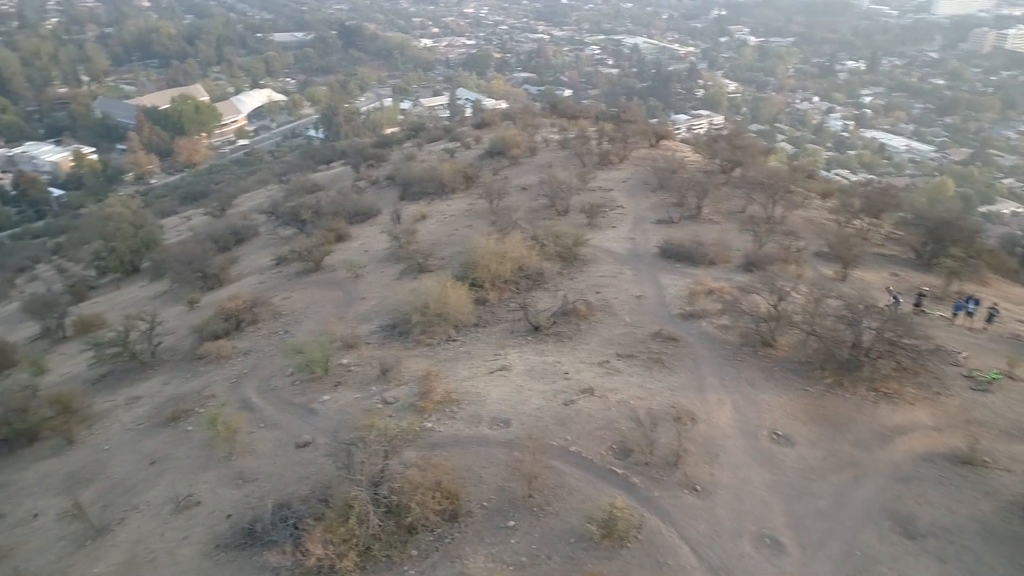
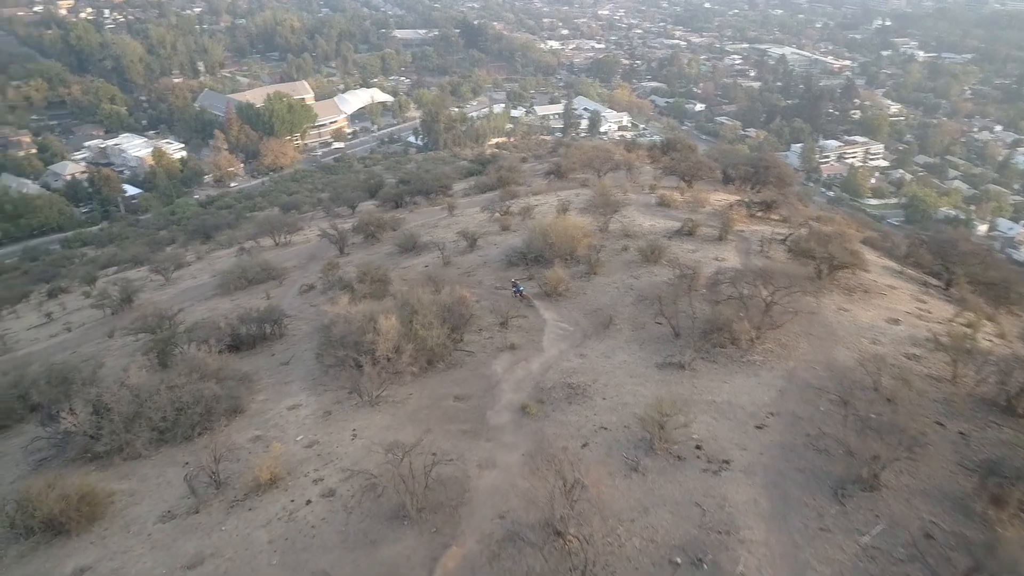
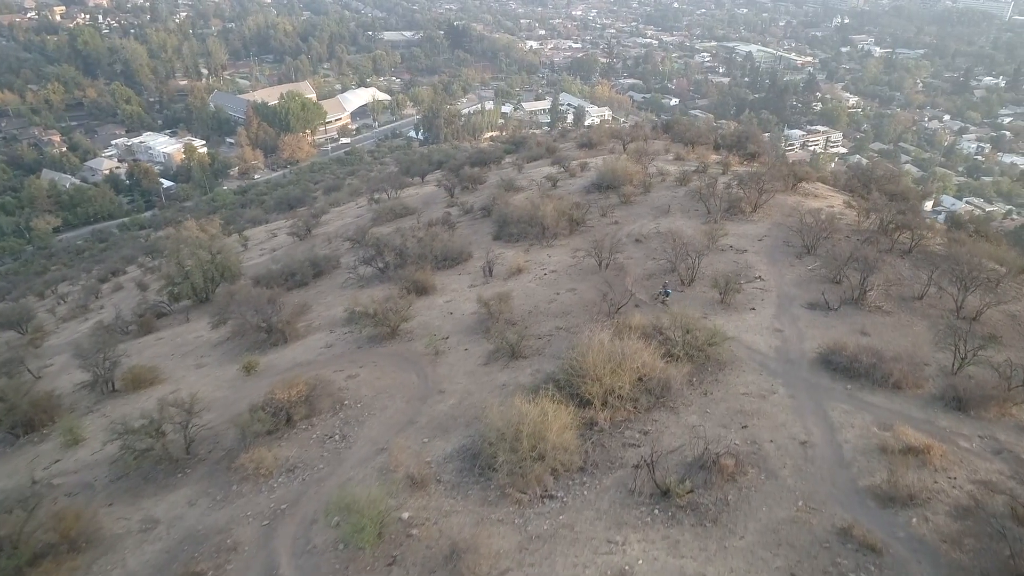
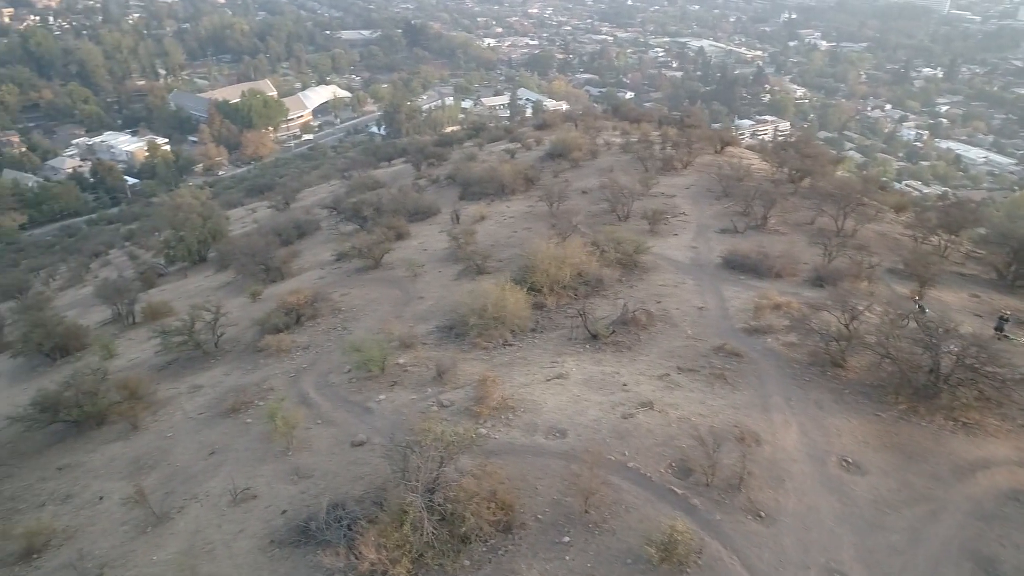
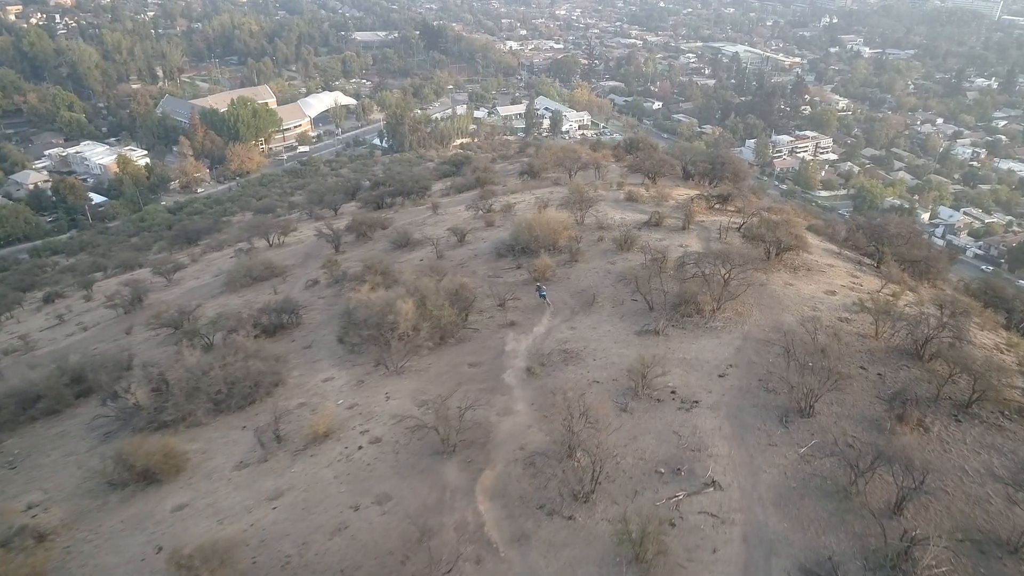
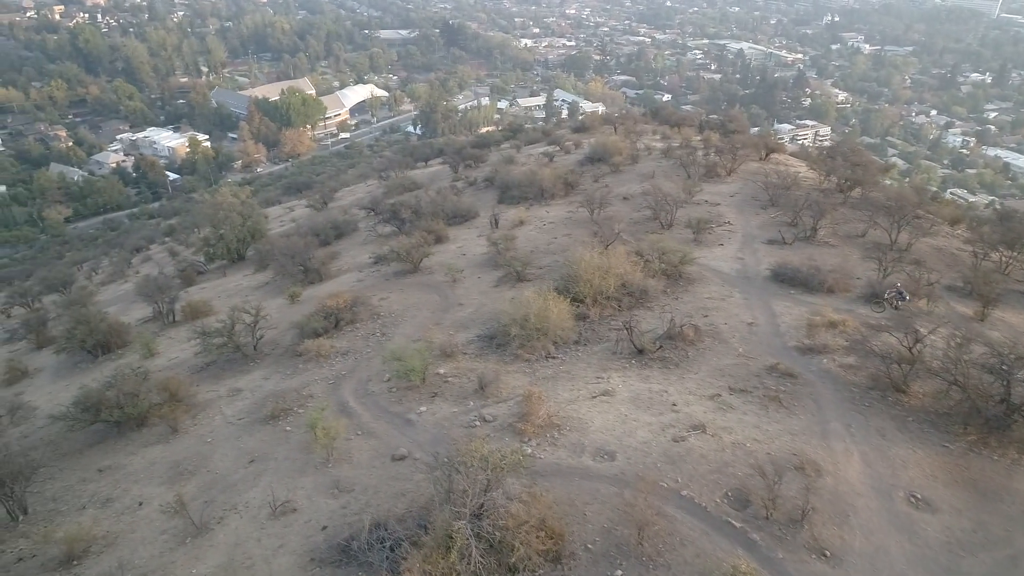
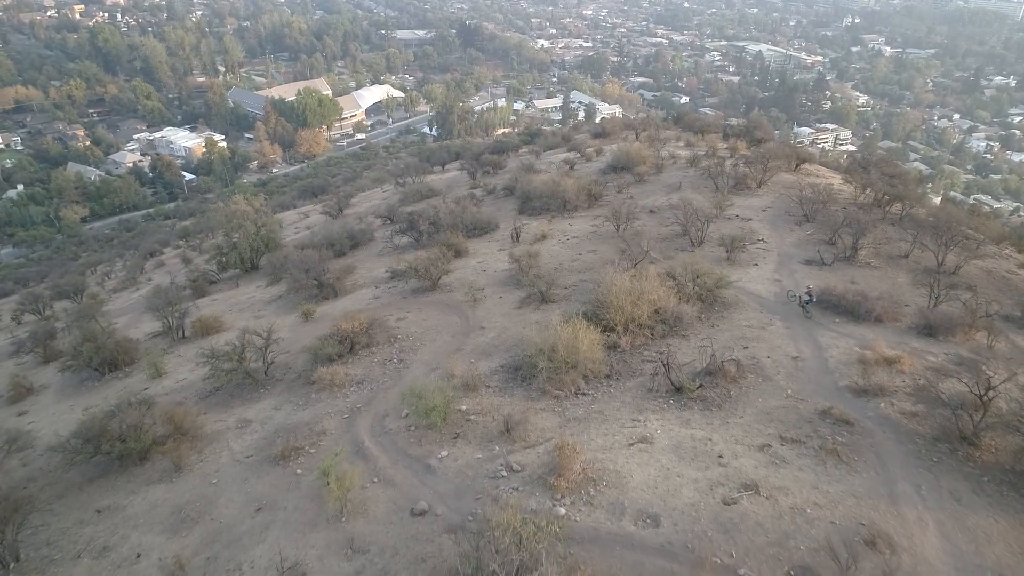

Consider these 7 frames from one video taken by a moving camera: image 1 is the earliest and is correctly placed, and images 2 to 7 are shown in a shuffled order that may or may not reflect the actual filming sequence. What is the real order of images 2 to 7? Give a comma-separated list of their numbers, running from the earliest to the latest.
4, 6, 7, 3, 5, 2
